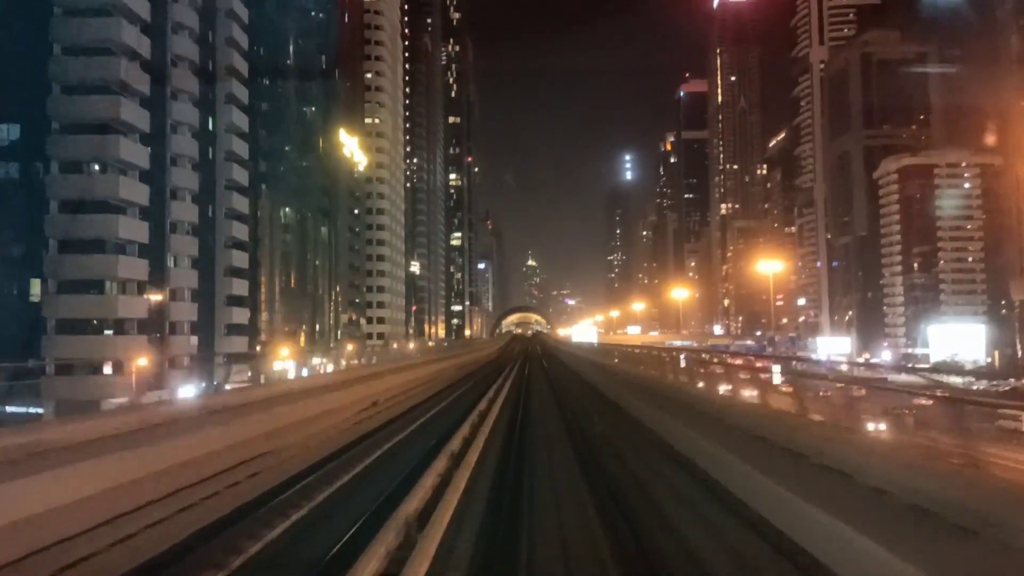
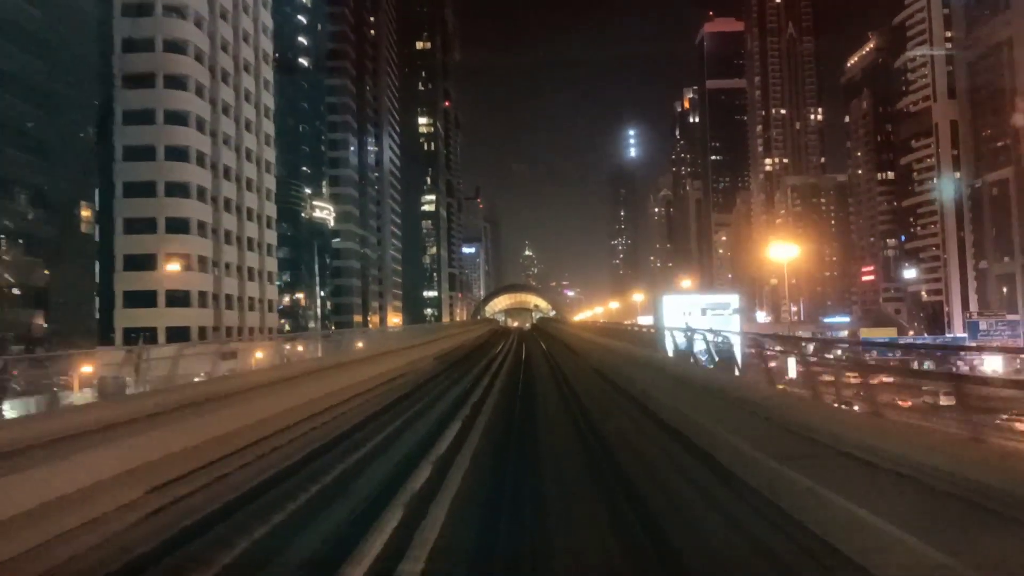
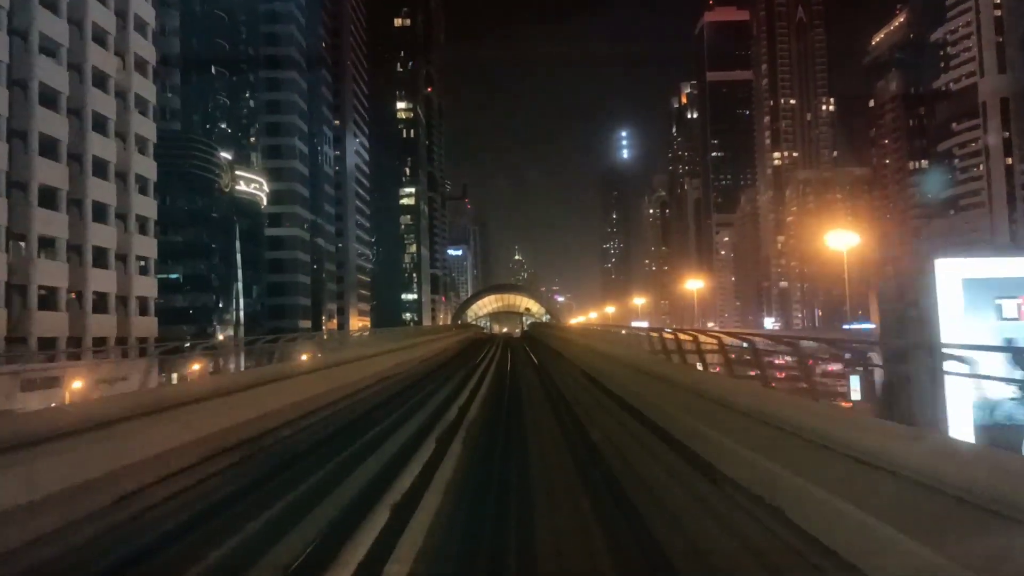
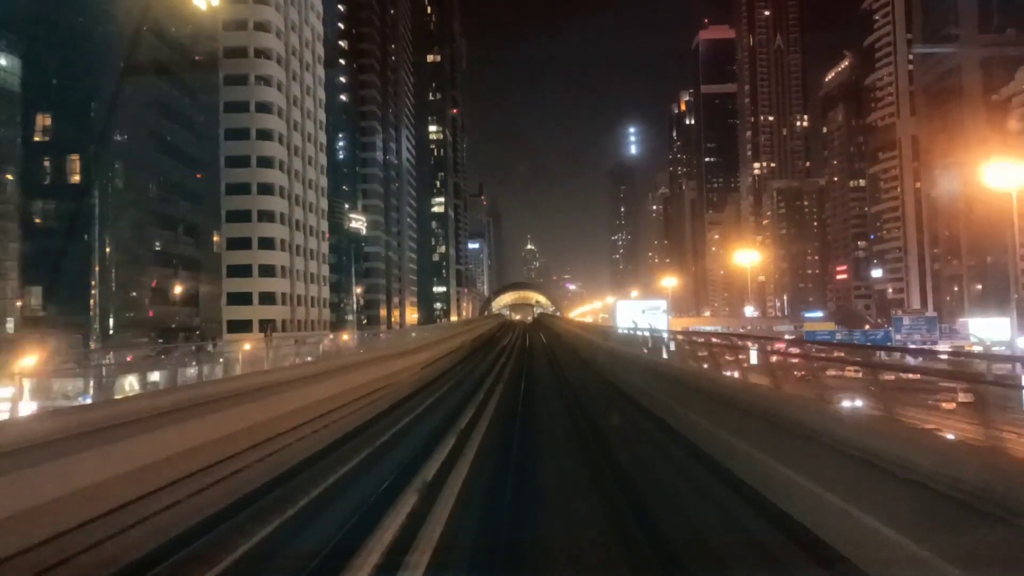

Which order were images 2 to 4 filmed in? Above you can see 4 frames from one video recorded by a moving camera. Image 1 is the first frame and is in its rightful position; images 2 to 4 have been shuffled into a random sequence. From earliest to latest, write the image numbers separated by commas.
4, 2, 3
